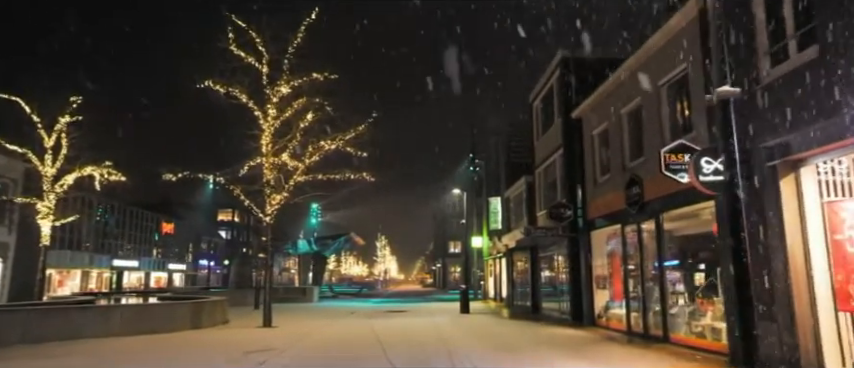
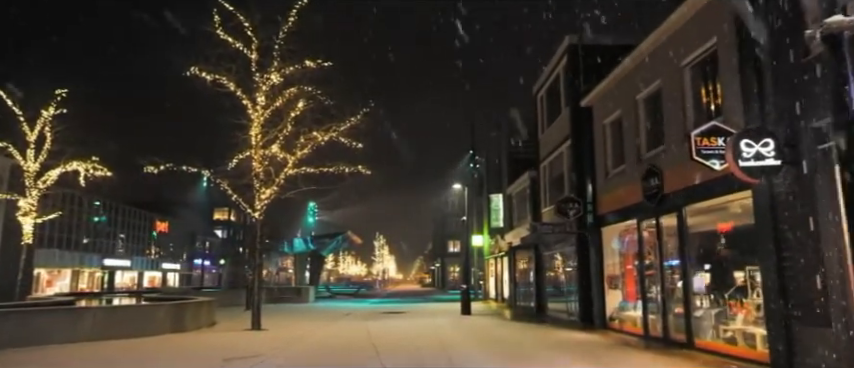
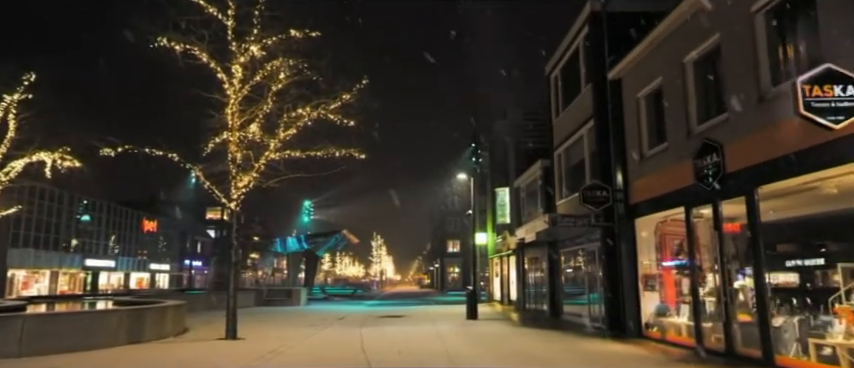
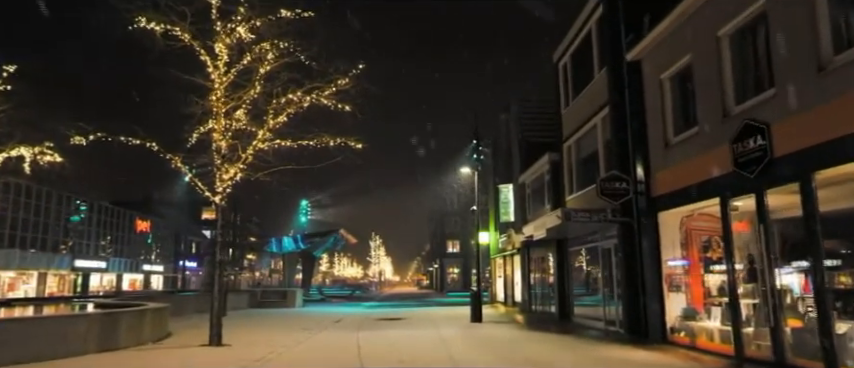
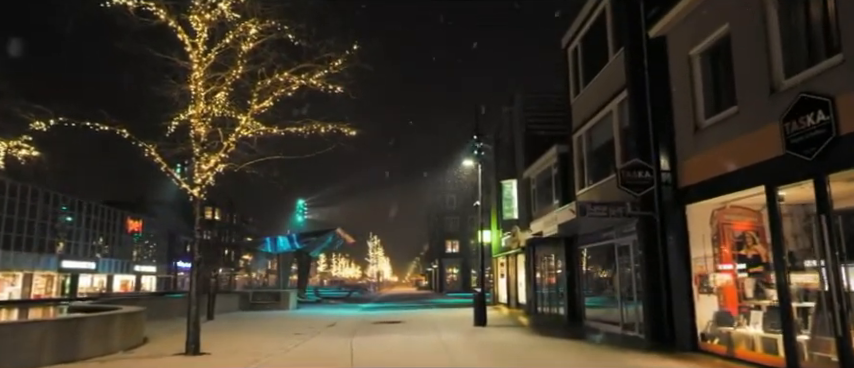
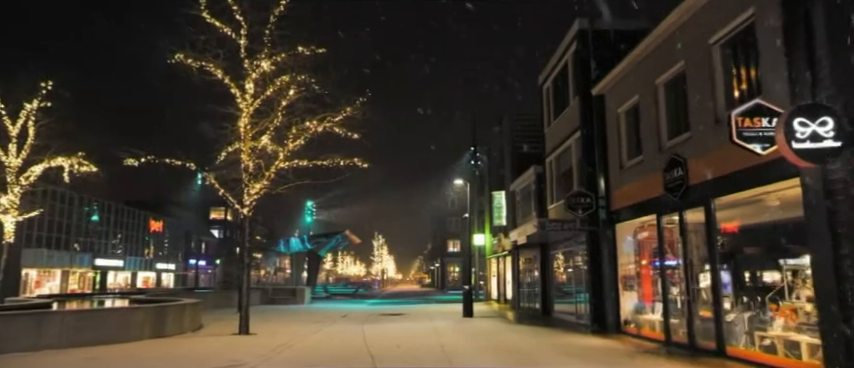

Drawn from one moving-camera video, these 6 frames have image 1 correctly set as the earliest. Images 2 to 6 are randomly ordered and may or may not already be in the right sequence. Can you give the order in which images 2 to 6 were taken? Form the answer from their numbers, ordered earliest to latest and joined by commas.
2, 6, 3, 4, 5
